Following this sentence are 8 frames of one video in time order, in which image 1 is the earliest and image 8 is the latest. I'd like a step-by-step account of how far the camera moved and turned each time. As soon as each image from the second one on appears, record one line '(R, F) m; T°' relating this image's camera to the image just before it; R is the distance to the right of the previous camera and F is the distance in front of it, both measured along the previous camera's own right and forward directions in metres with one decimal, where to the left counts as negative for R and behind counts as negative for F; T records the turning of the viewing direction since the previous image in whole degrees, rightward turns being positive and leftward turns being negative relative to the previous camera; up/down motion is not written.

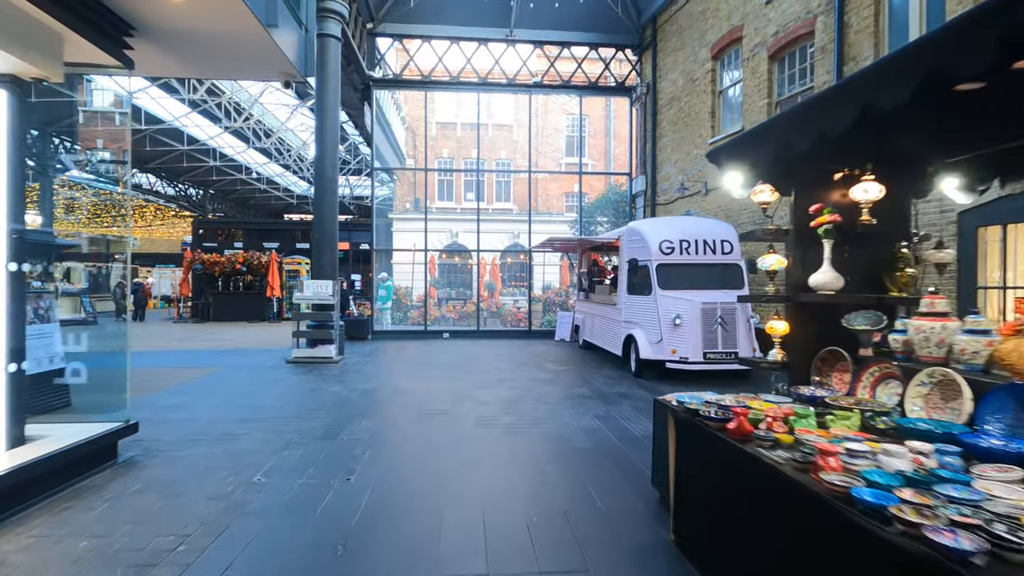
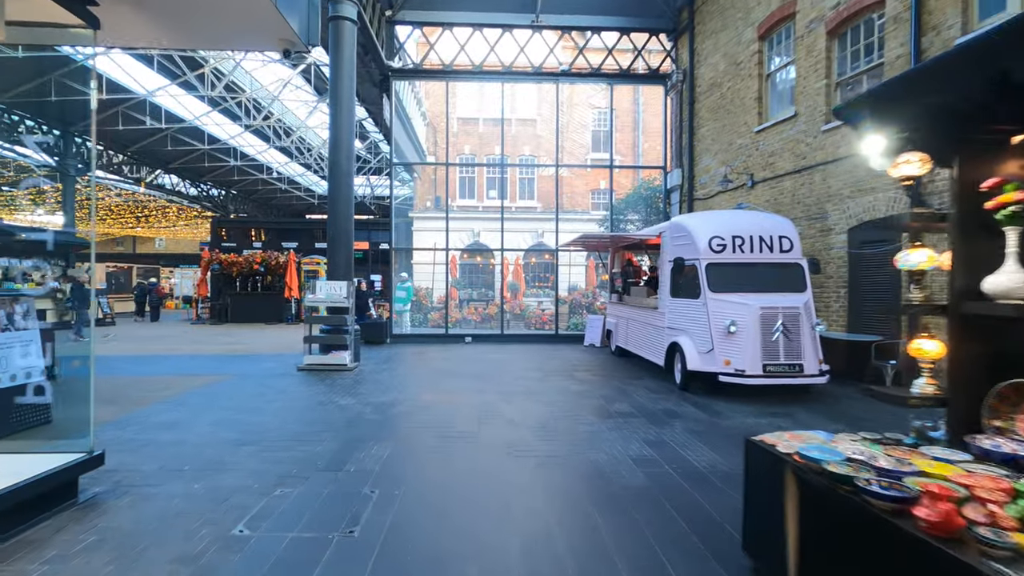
(-0.2, +0.9) m; -2°
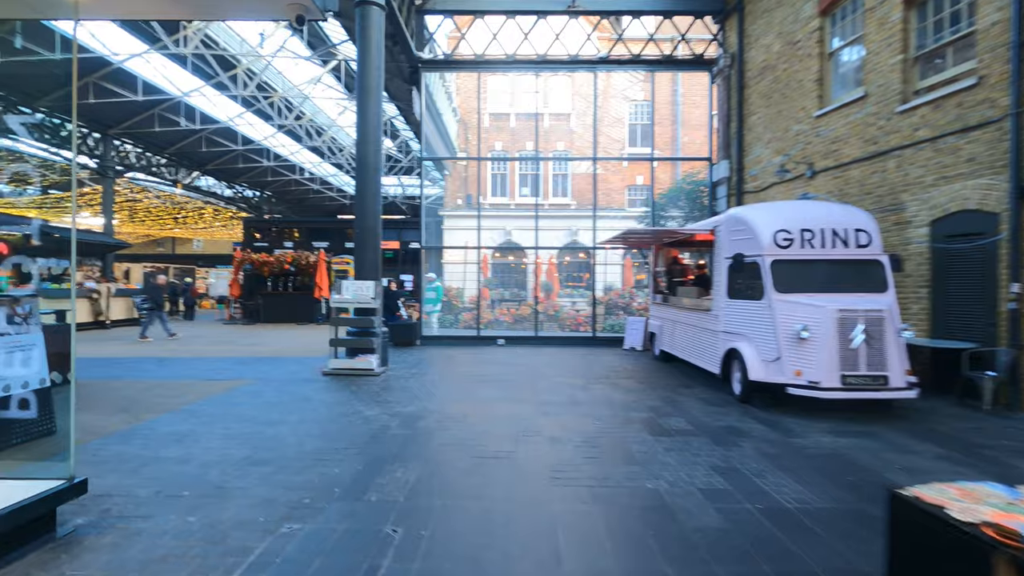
(-0.1, +0.7) m; -3°
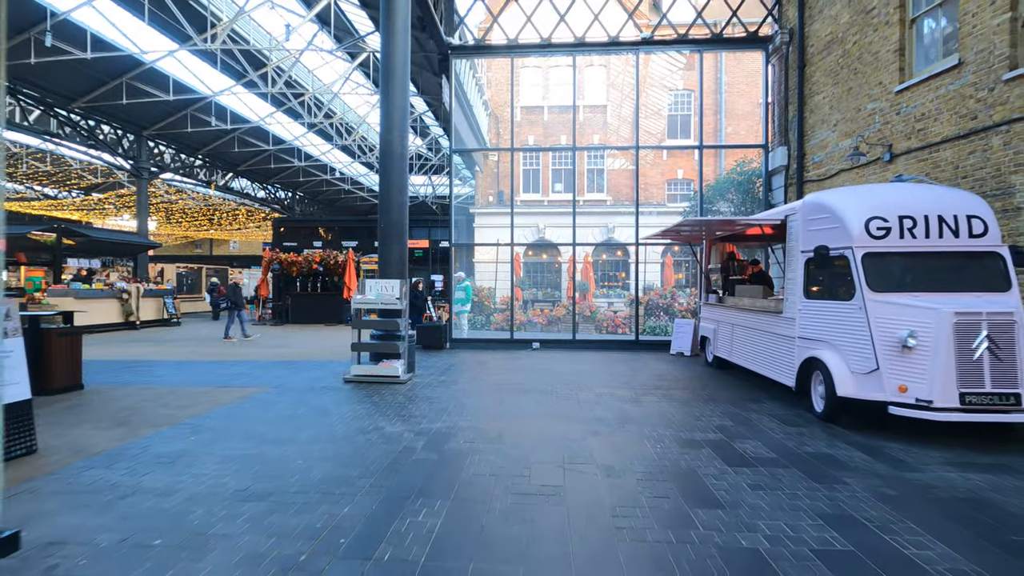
(-0.1, +0.9) m; -3°
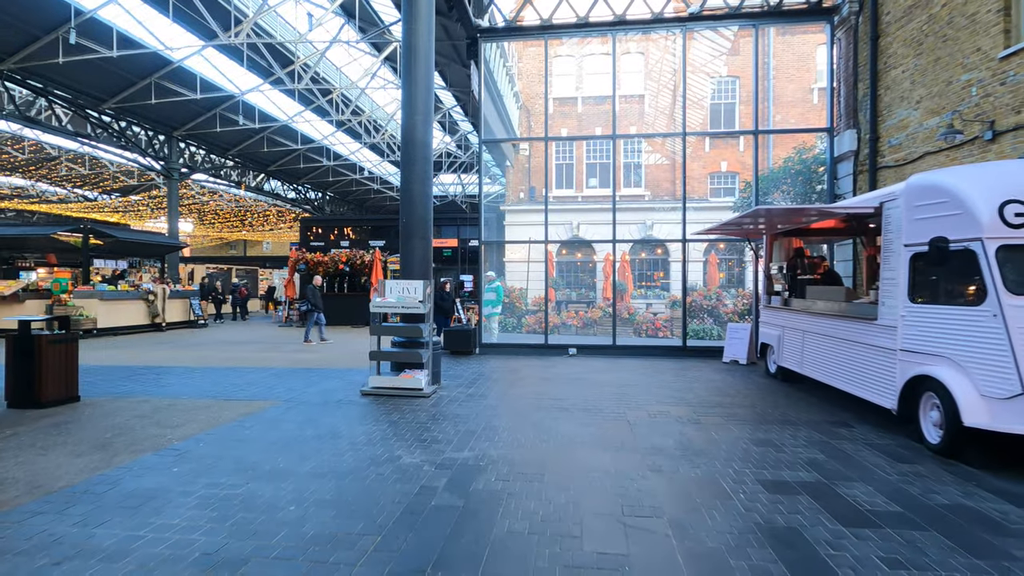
(-0.1, +1.0) m; -3°
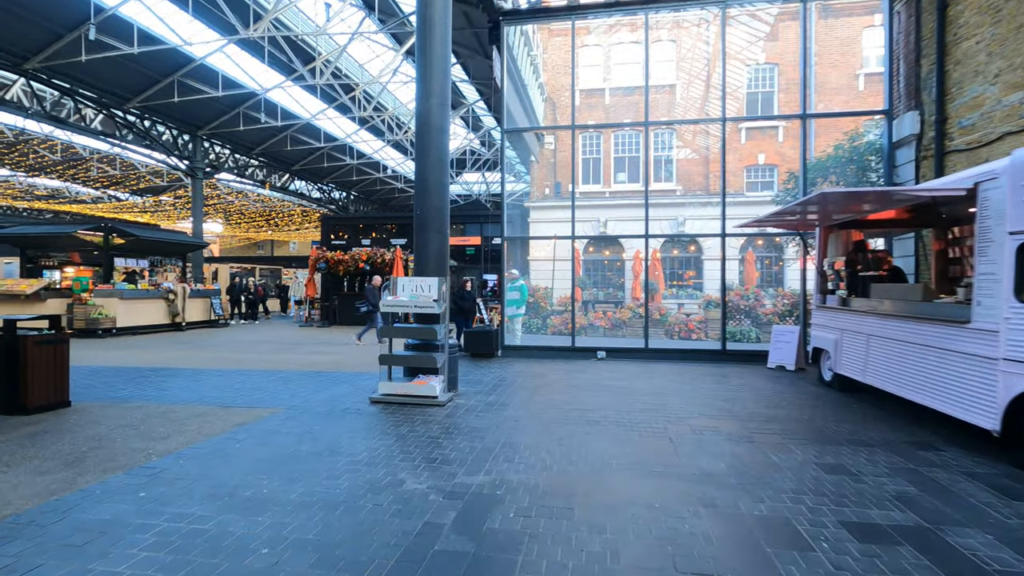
(0.0, +0.8) m; -3°
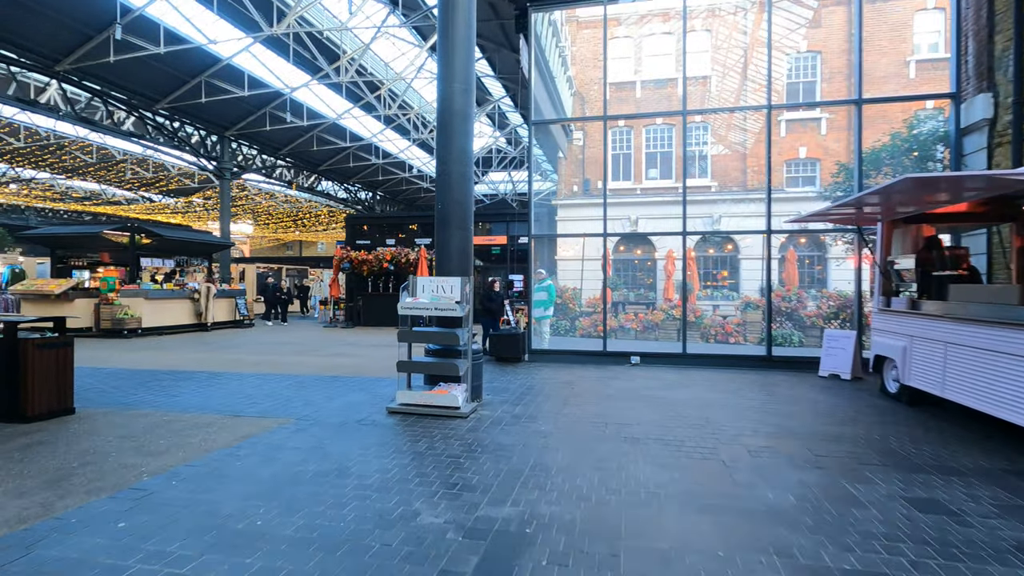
(0.0, +0.6) m; -3°
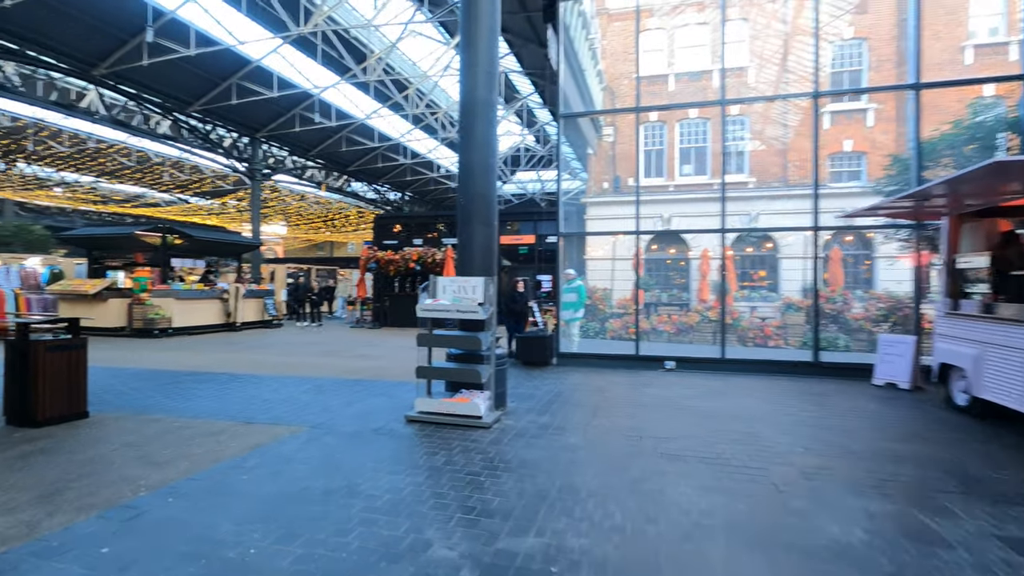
(0.0, +0.5) m; -3°
